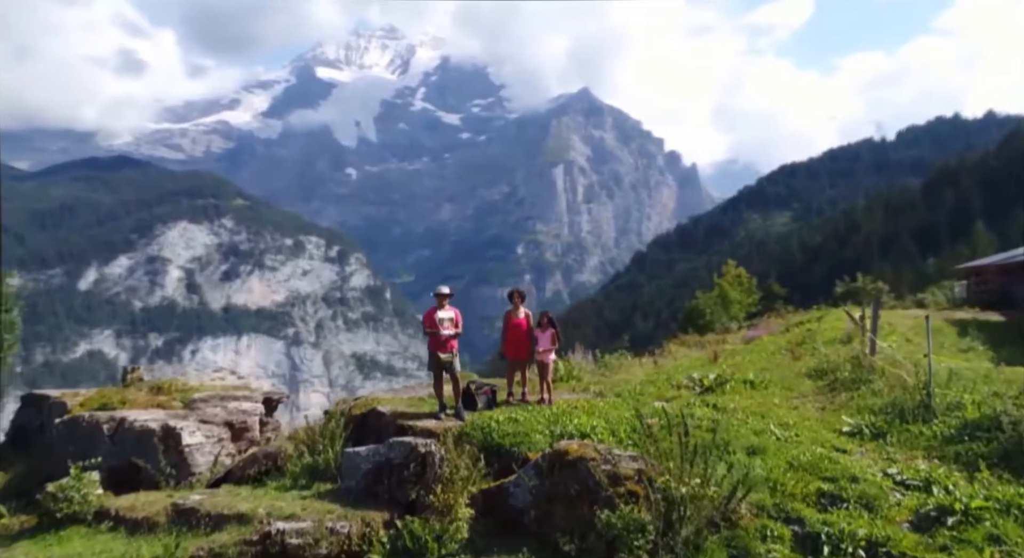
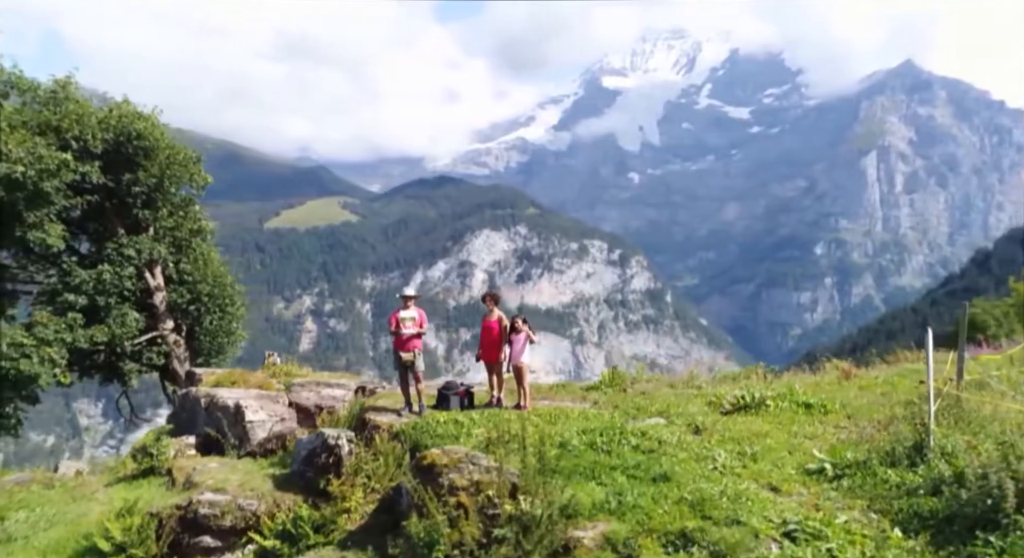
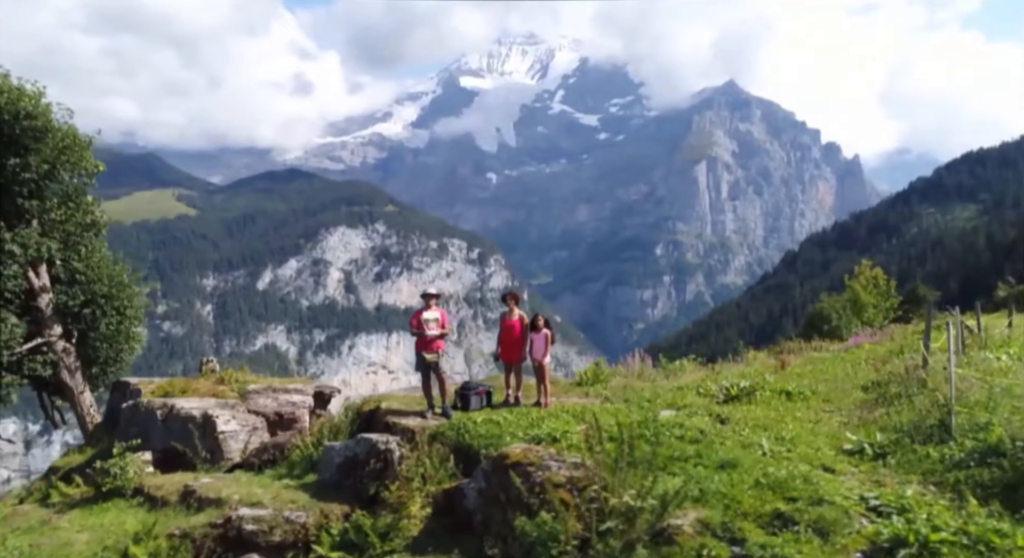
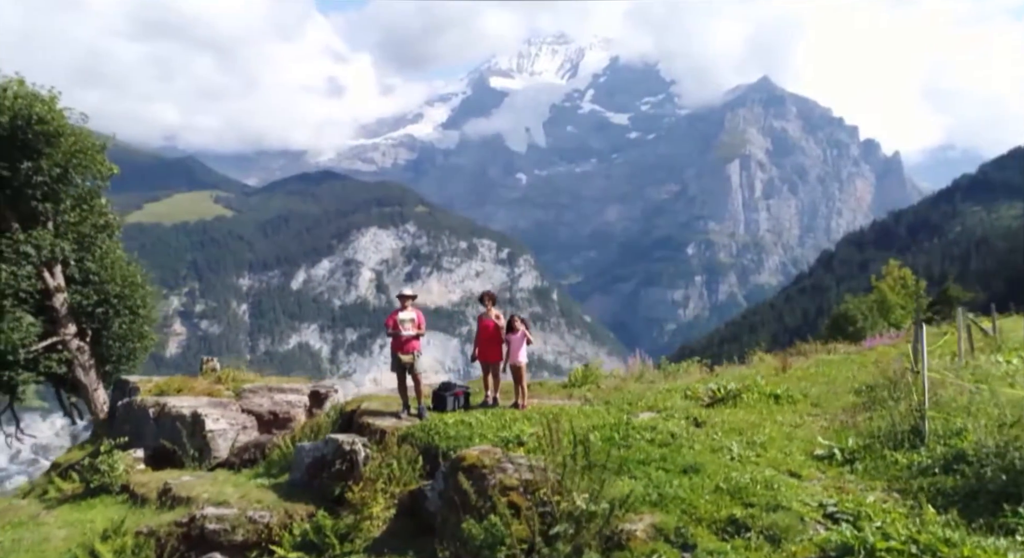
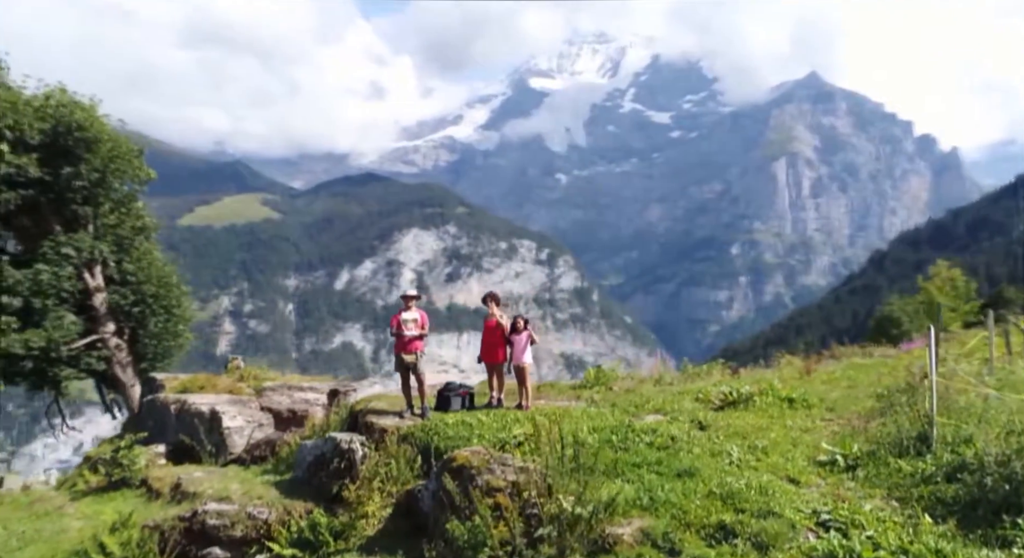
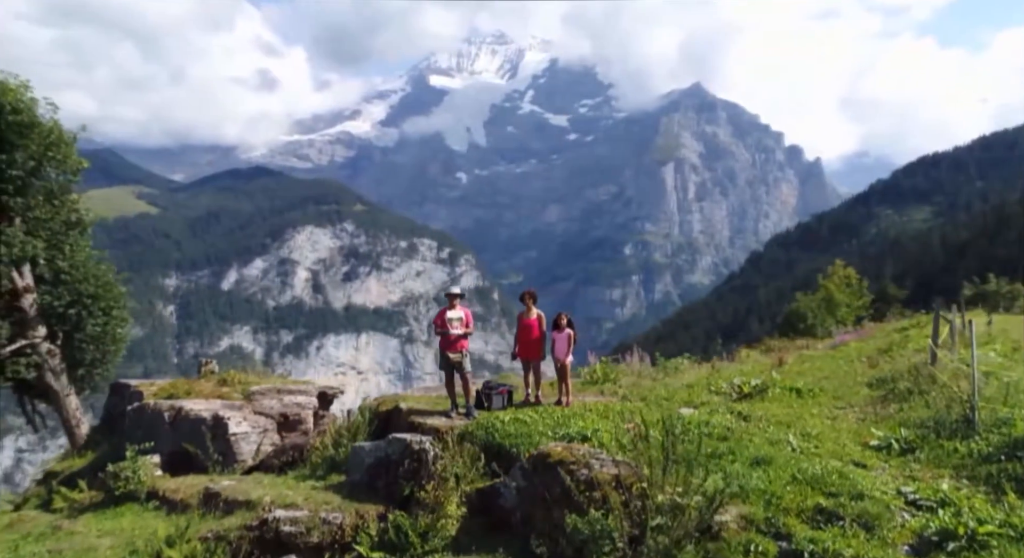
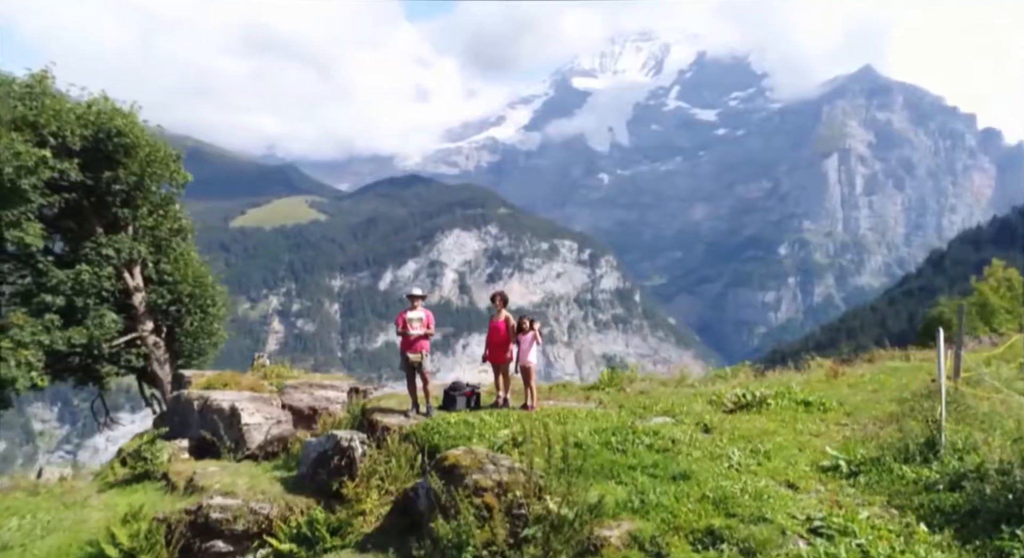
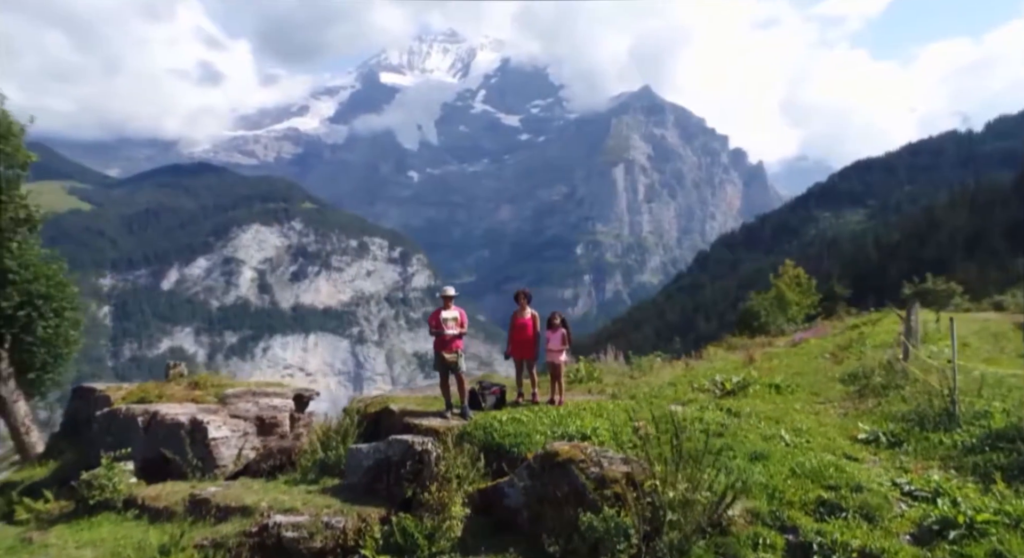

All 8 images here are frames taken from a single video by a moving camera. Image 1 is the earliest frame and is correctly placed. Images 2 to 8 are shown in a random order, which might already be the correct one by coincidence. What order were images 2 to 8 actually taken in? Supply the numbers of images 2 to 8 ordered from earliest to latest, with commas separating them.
8, 6, 3, 4, 5, 7, 2
